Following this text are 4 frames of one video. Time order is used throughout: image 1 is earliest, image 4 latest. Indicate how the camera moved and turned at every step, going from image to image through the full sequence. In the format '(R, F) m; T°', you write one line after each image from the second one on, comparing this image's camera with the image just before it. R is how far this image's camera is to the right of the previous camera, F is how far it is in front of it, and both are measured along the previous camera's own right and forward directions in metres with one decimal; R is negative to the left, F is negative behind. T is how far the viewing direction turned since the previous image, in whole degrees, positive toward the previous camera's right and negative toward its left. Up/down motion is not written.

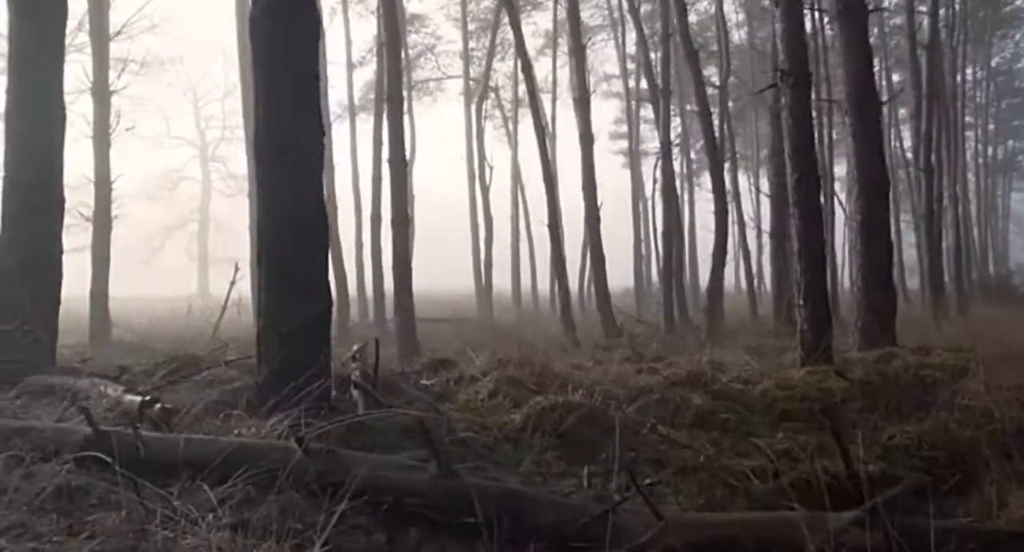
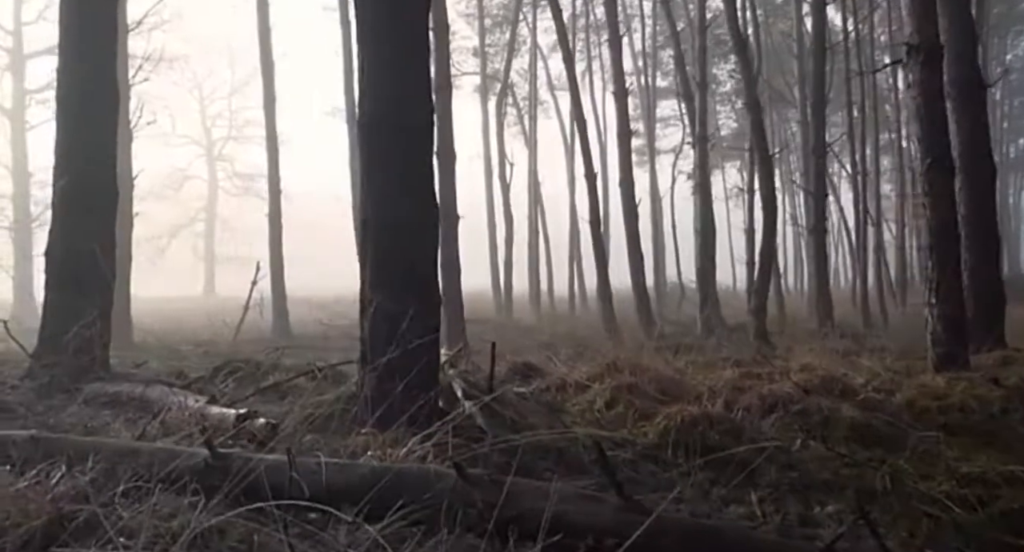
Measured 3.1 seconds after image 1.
(-0.9, +0.7) m; 0°
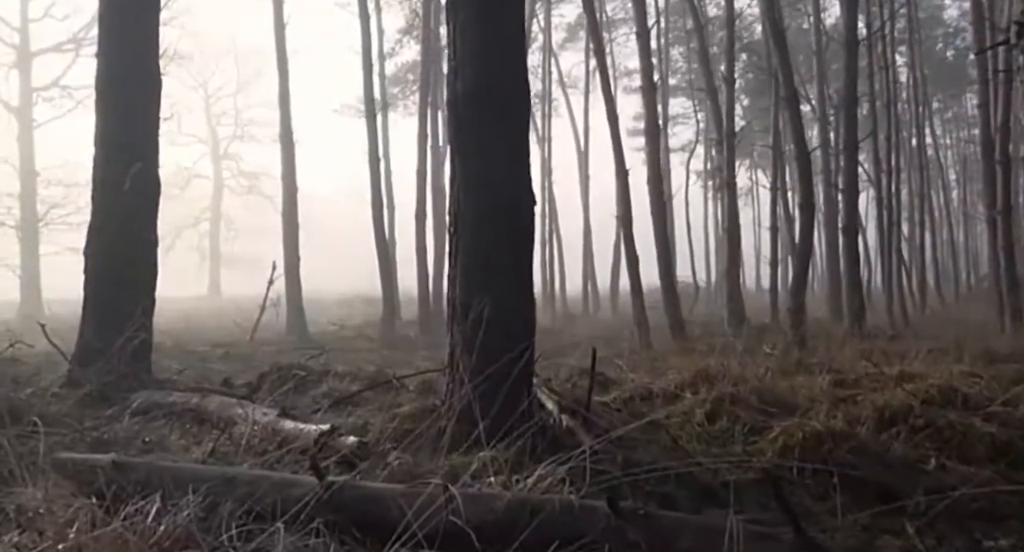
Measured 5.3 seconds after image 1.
(-0.6, +0.6) m; 0°
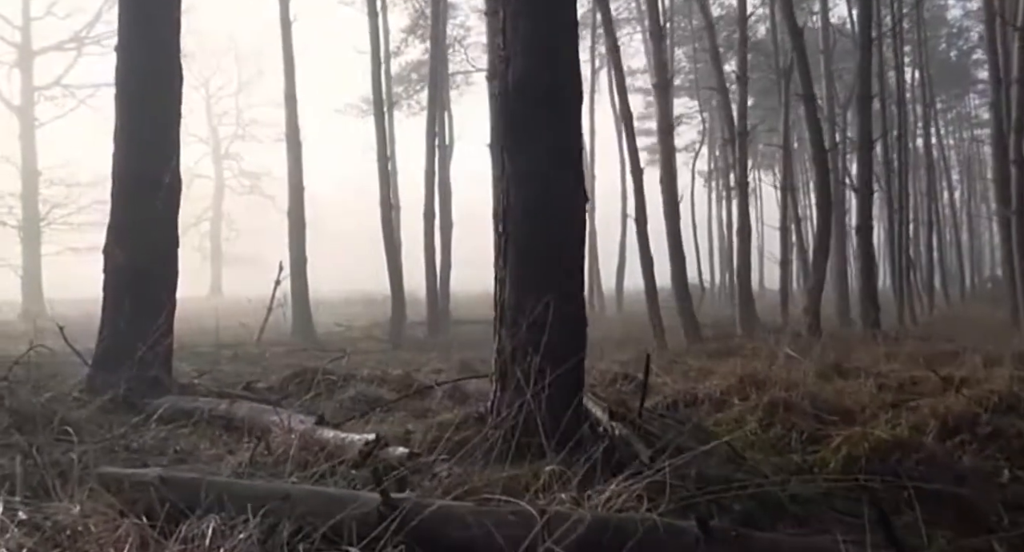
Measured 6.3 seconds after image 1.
(-0.3, +0.3) m; 0°
